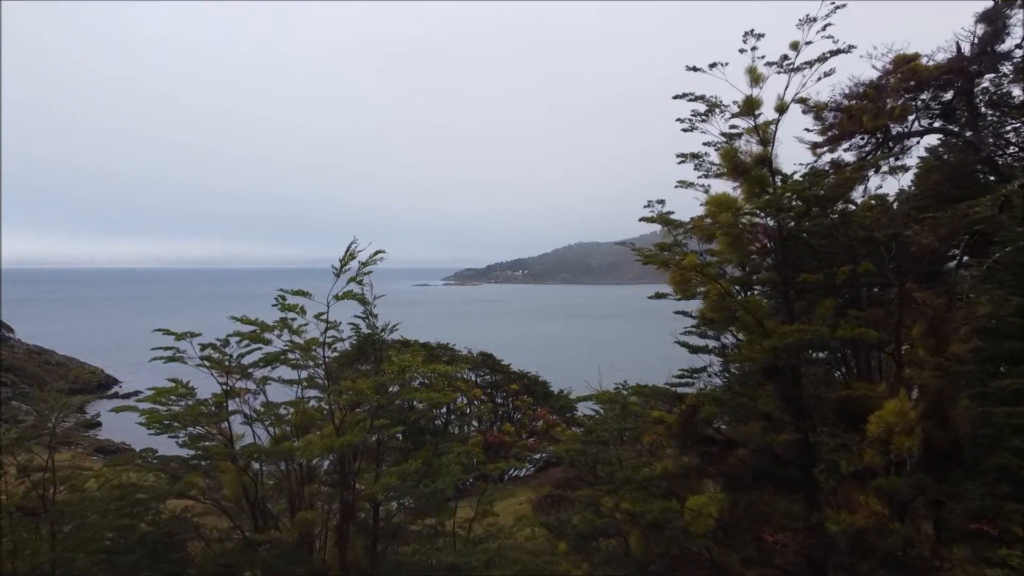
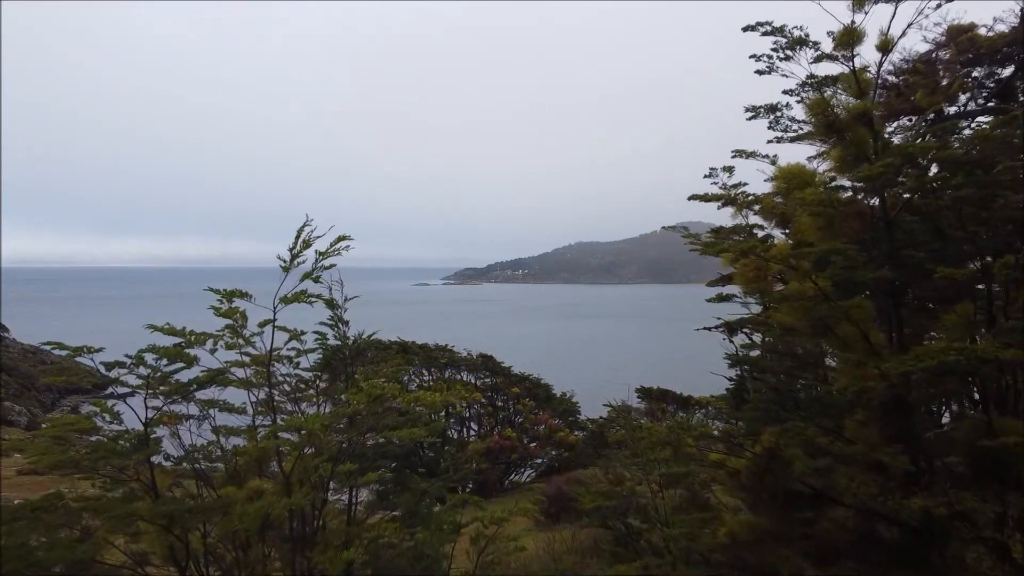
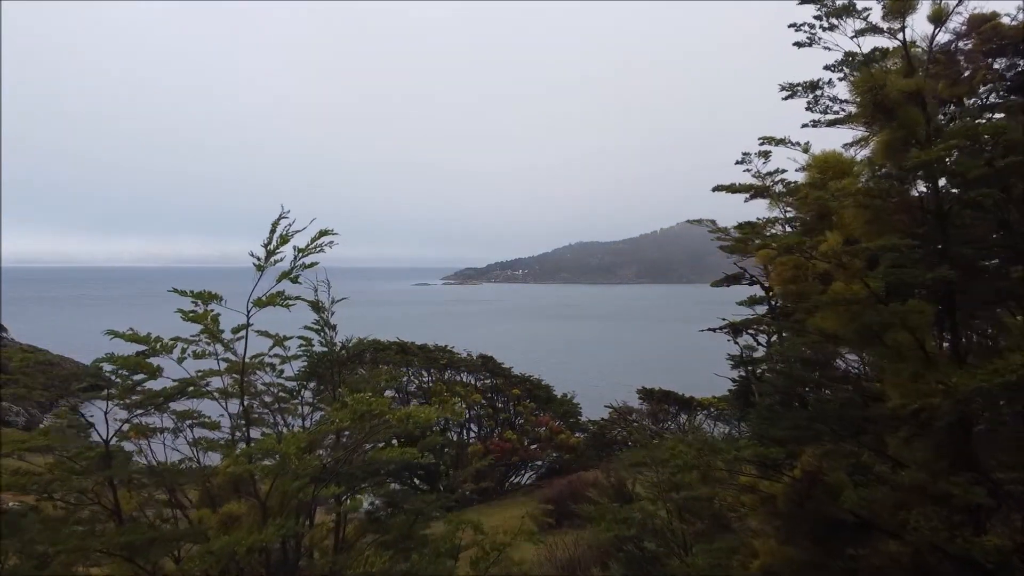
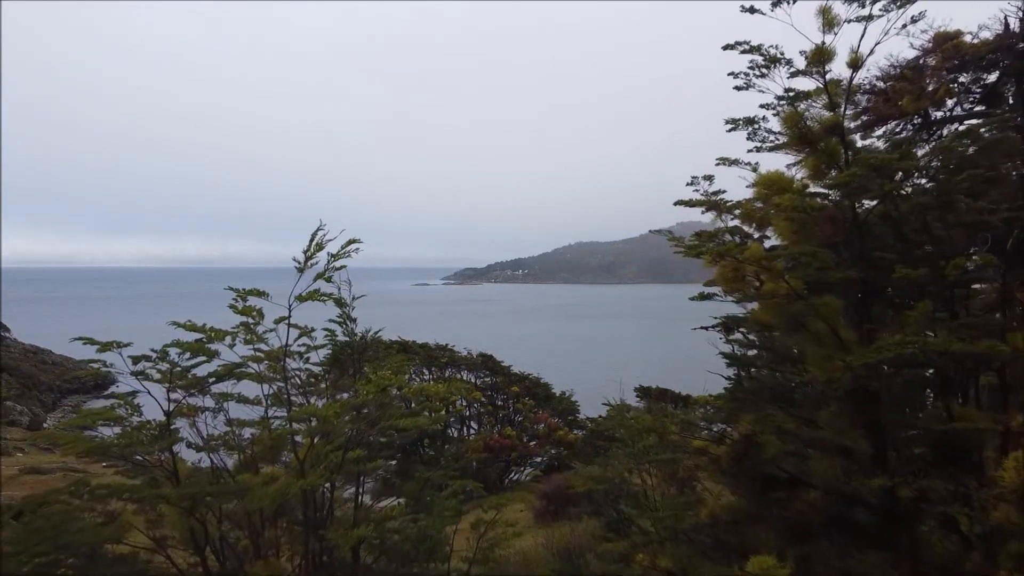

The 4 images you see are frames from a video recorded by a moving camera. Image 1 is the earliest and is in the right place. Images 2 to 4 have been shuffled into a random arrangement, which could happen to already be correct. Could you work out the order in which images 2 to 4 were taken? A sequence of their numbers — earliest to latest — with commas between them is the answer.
4, 2, 3
